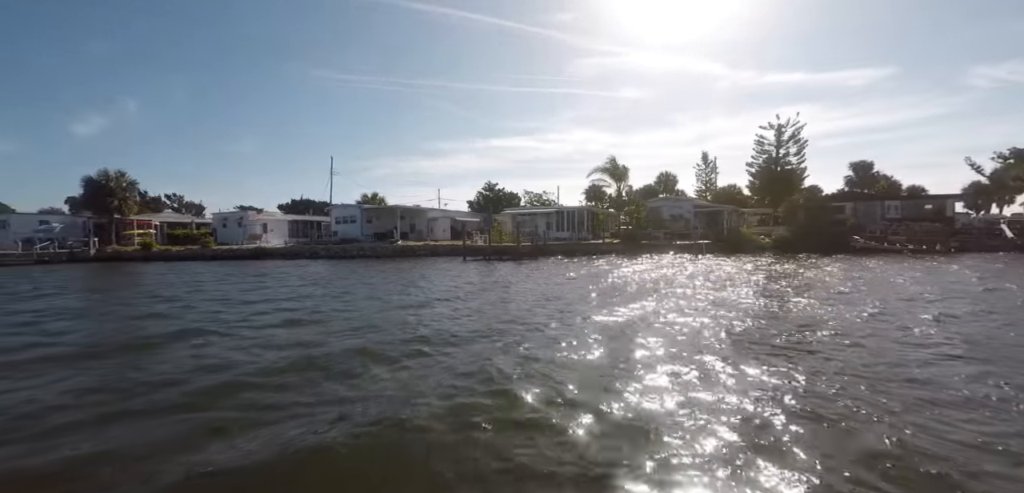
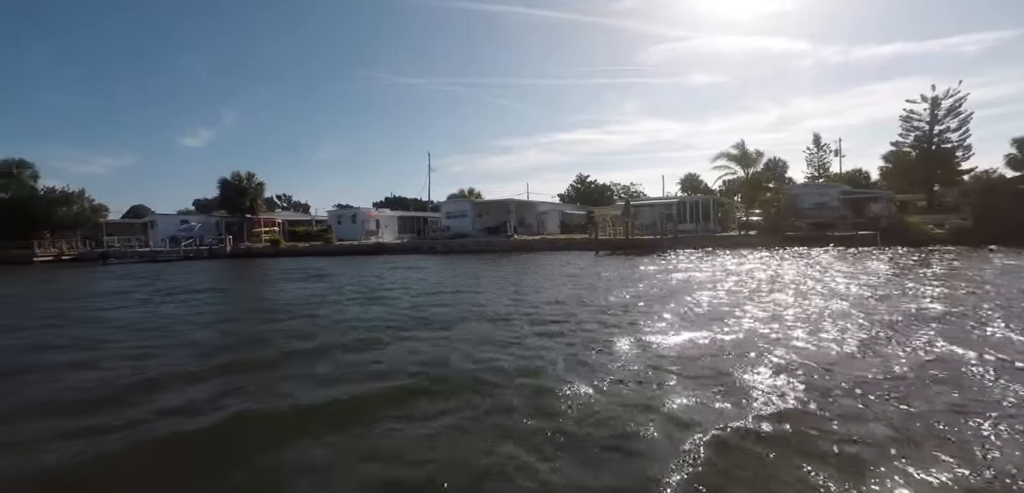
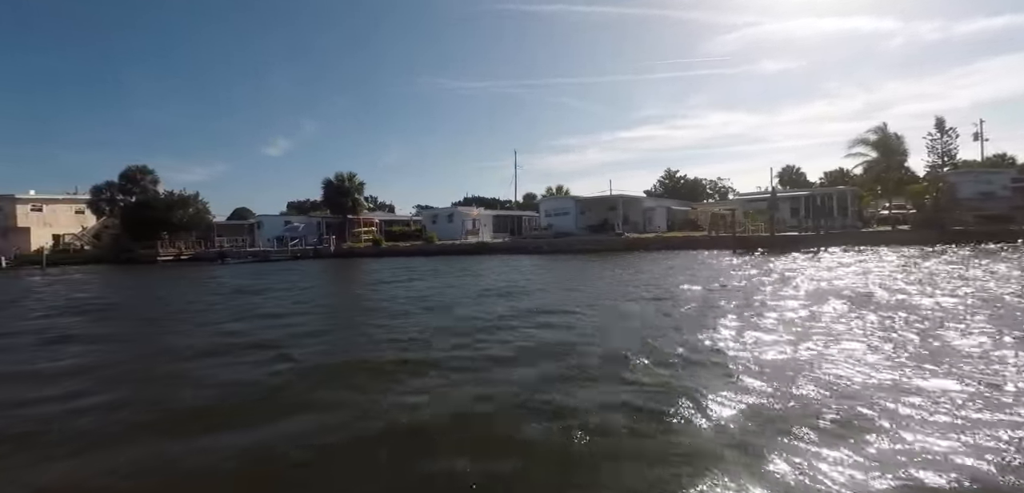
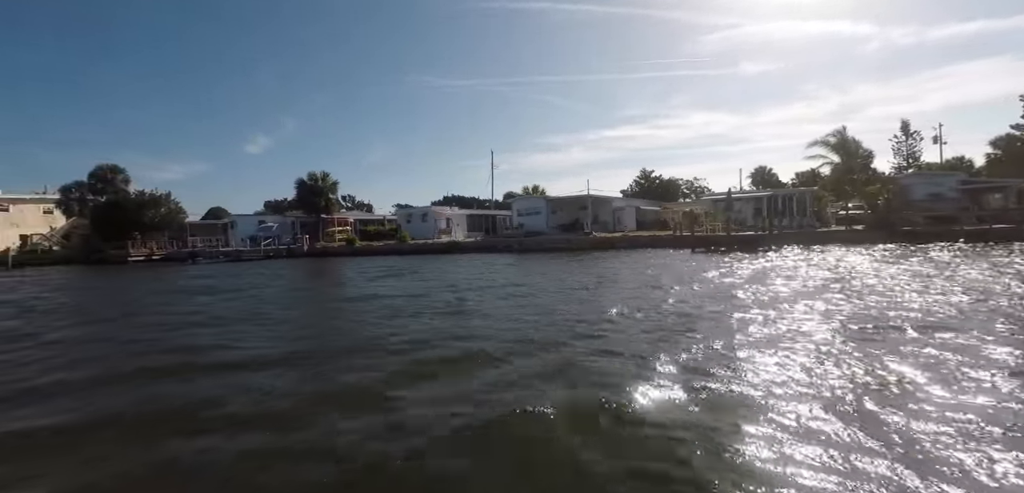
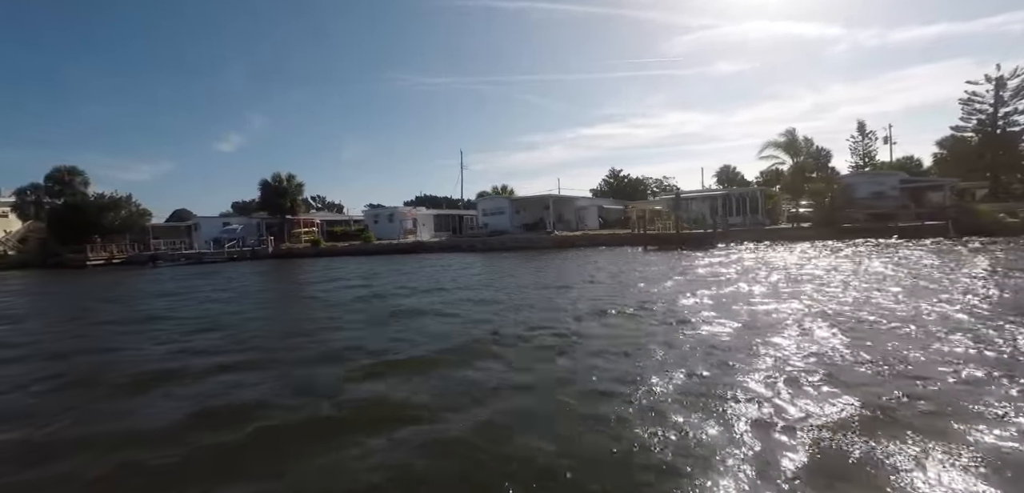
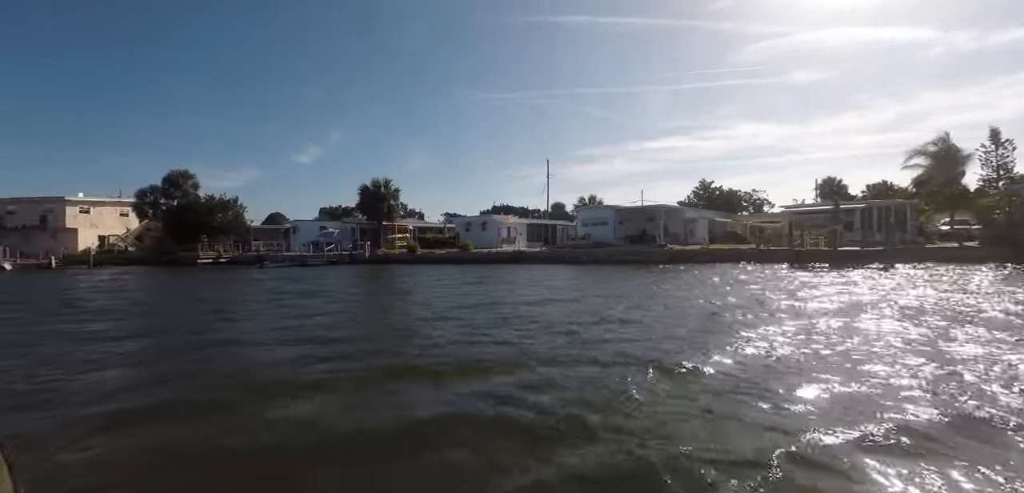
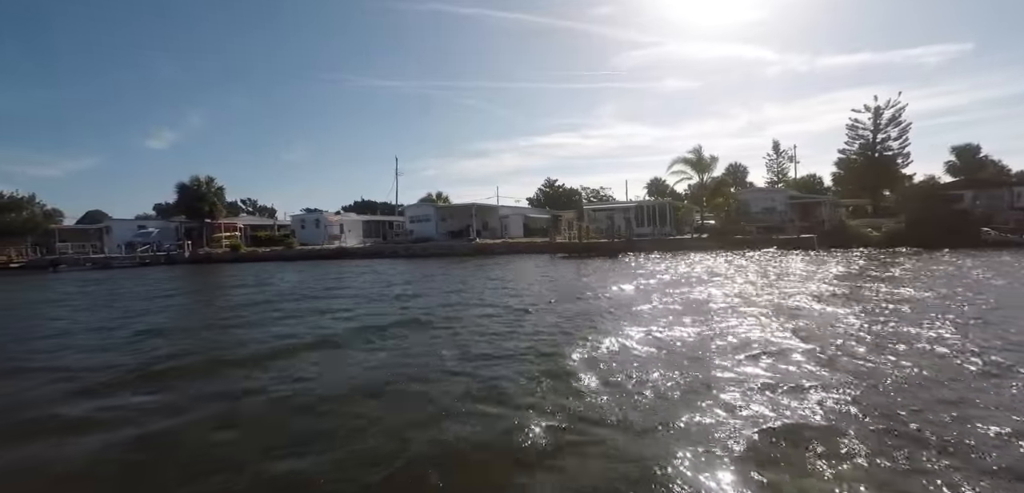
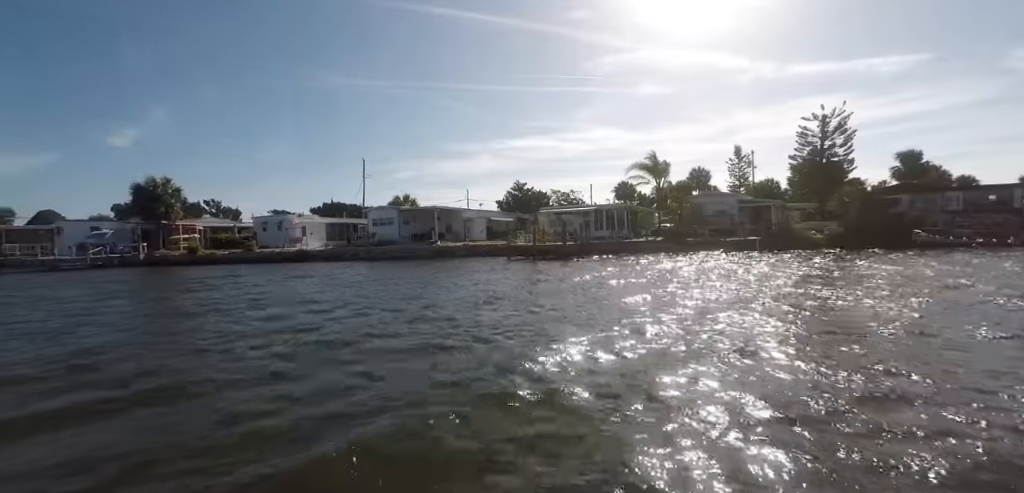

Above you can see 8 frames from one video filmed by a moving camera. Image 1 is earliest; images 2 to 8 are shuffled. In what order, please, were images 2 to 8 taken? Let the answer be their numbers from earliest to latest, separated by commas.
8, 7, 2, 5, 4, 3, 6
